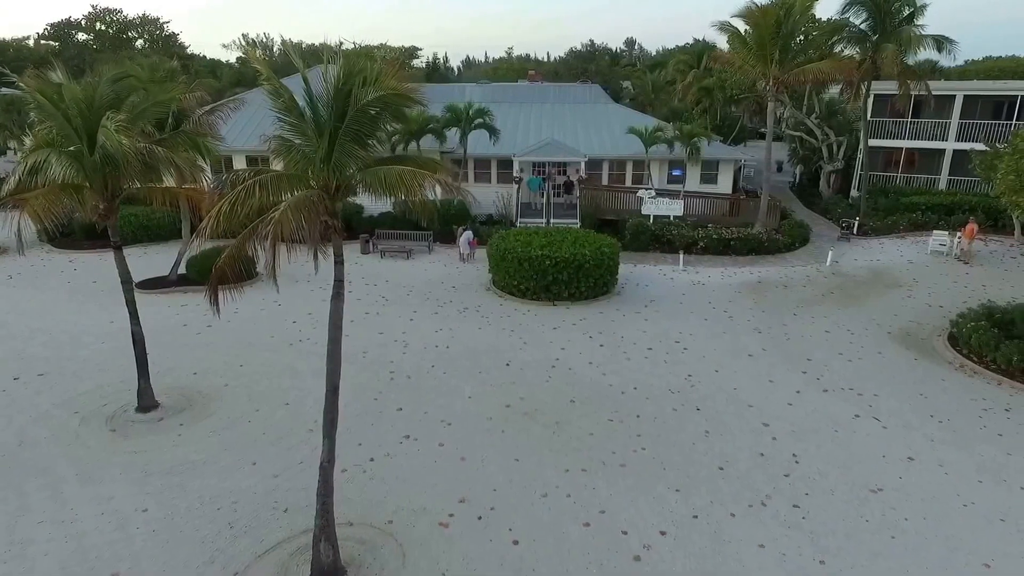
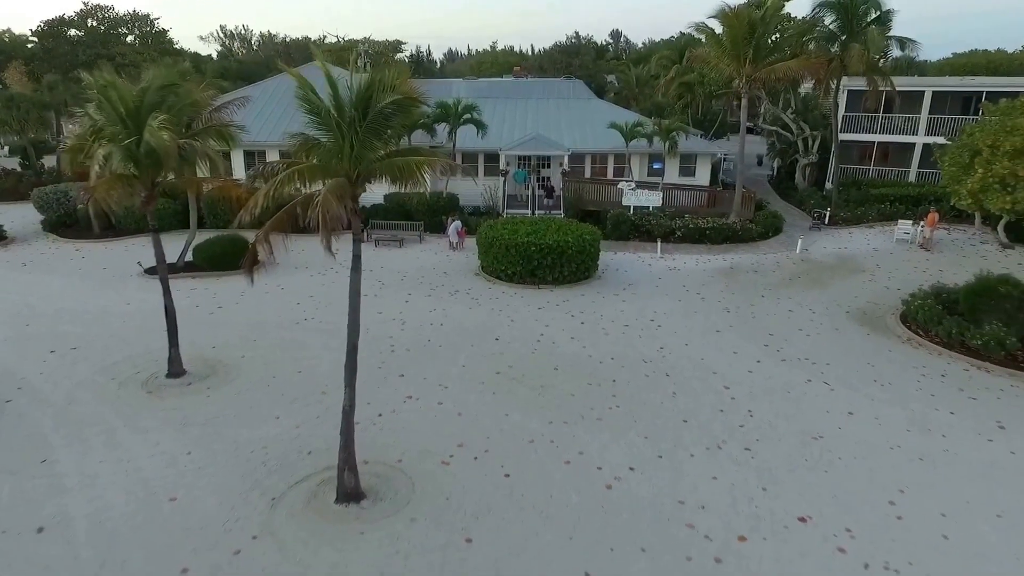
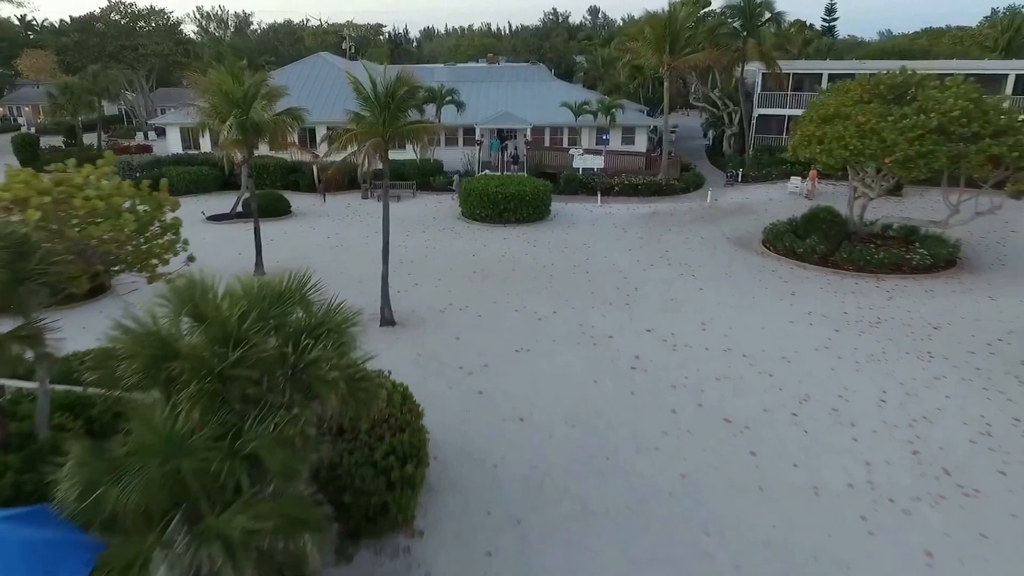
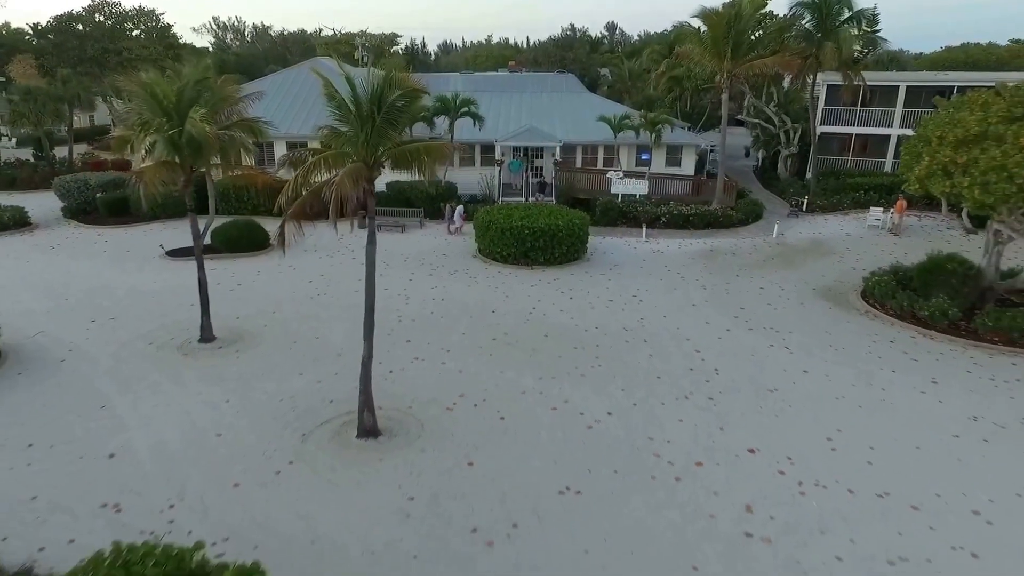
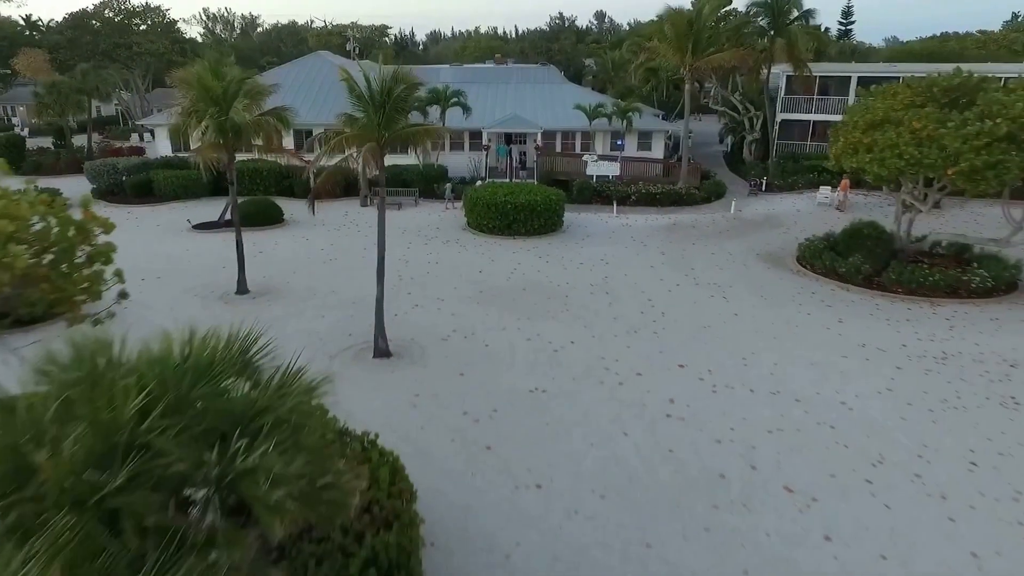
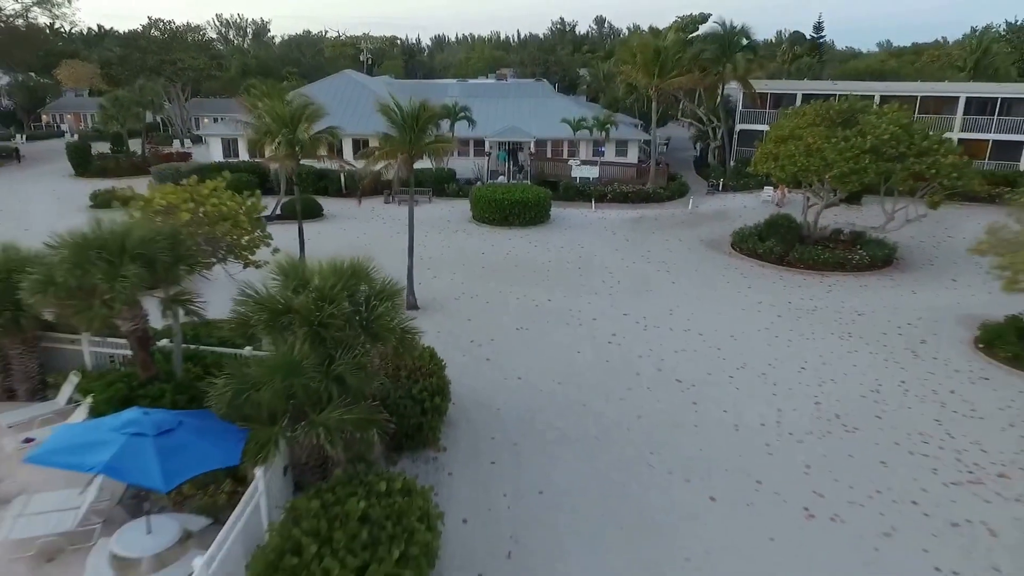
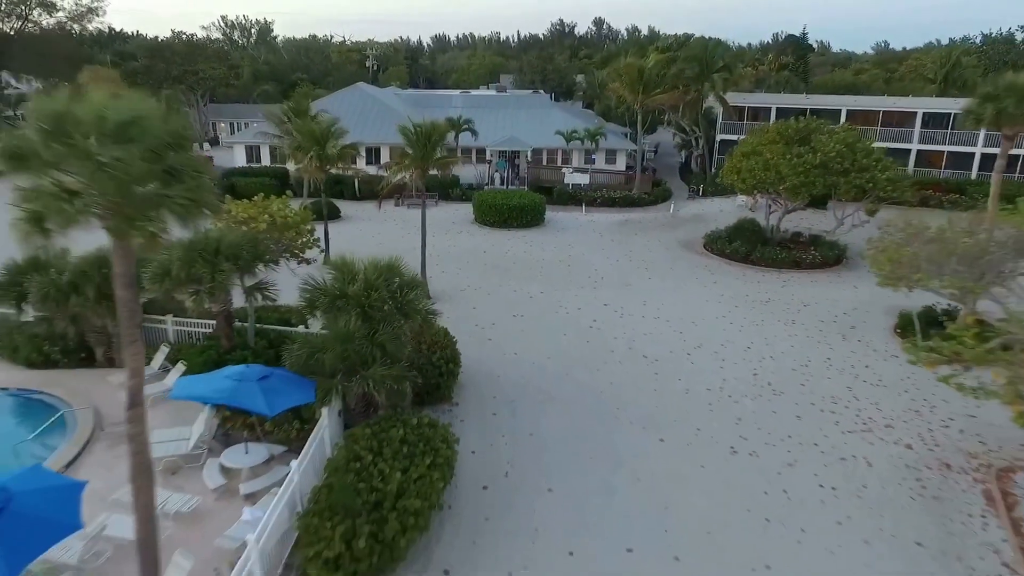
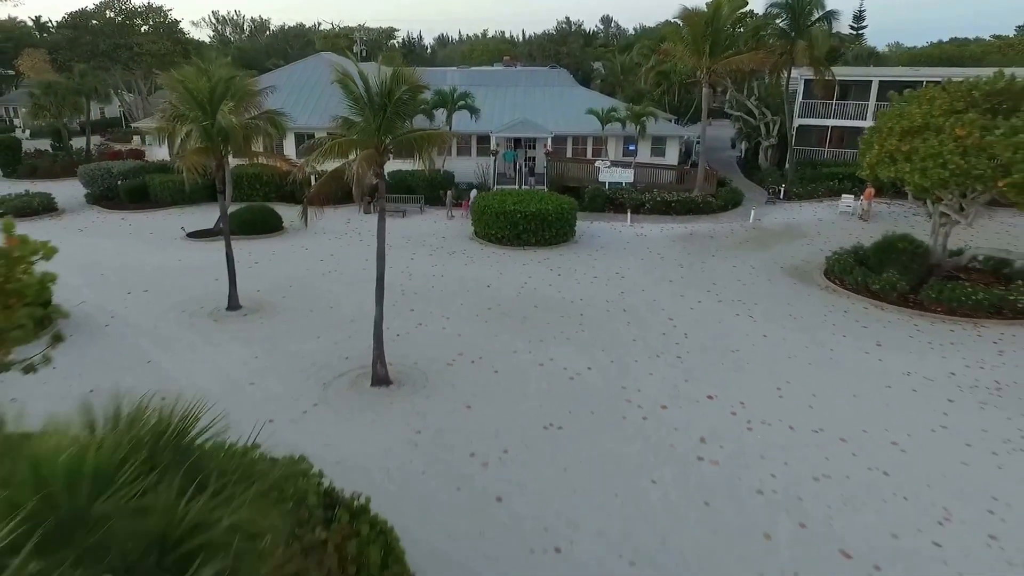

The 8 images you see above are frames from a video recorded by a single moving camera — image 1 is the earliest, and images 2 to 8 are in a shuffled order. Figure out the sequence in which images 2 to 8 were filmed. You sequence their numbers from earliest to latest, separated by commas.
2, 4, 8, 5, 3, 6, 7
